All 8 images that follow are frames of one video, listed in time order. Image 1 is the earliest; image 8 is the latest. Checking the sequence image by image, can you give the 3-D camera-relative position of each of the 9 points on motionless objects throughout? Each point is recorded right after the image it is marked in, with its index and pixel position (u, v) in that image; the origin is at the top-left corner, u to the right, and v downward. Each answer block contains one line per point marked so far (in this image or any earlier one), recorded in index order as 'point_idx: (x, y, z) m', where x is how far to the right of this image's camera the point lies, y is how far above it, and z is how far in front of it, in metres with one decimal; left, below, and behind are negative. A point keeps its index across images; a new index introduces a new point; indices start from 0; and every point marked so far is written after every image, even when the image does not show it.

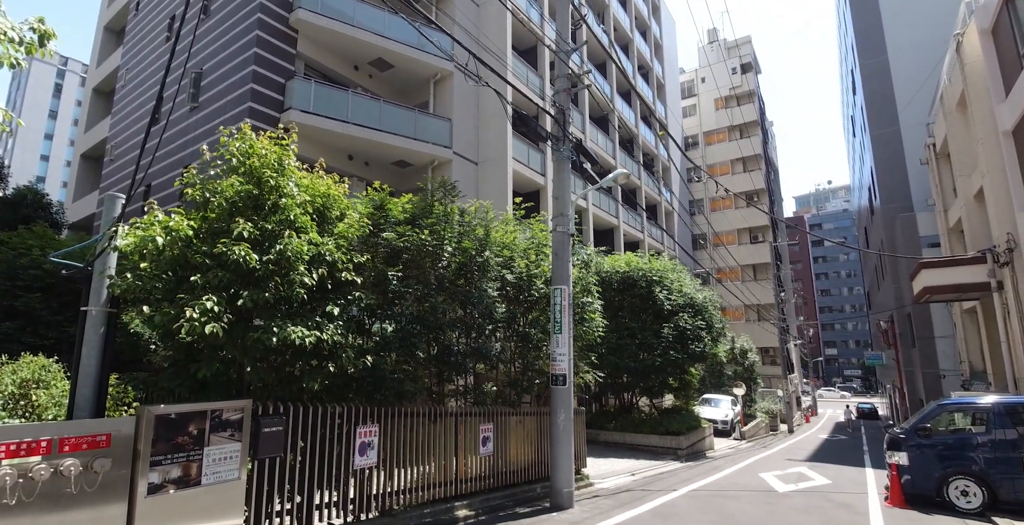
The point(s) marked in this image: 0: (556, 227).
0: (+0.7, +0.5, +8.2) m
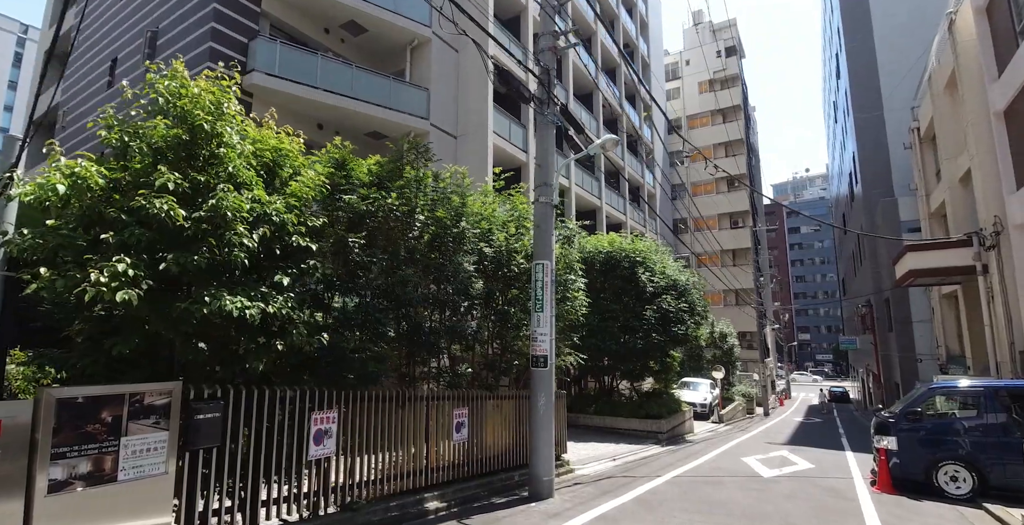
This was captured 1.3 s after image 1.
0: (+0.4, +0.9, +7.6) m
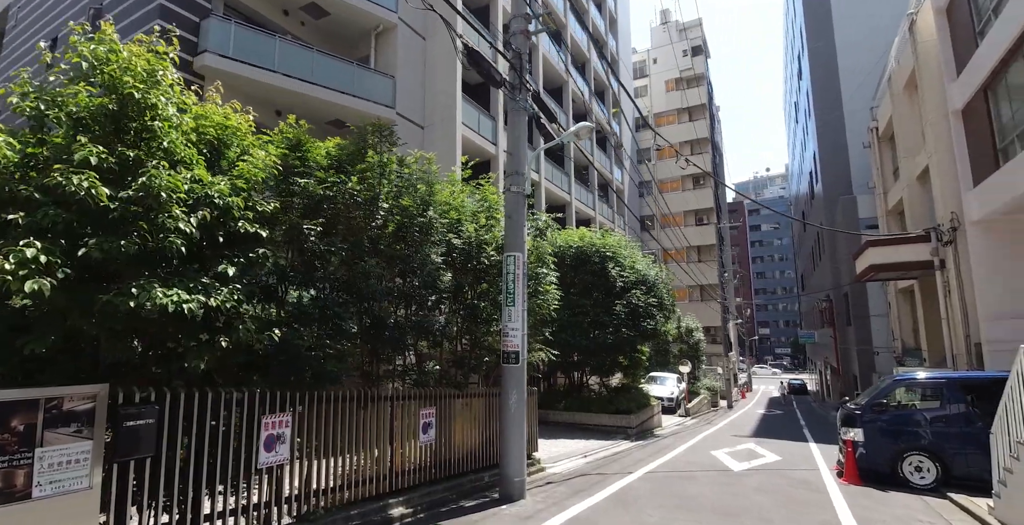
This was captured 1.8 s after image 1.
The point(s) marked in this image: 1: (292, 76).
0: (0.0, +1.0, +7.3) m
1: (-4.8, +4.1, +11.9) m
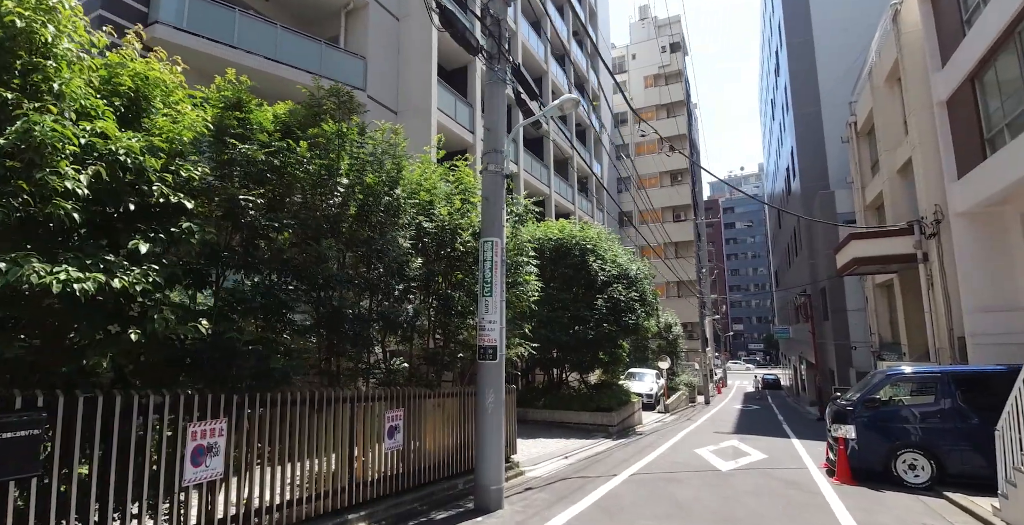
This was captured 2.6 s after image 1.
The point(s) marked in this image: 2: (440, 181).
0: (-0.3, +1.2, +6.6) m
1: (-5.3, +4.3, +11.1) m
2: (-0.9, +1.1, +6.9) m
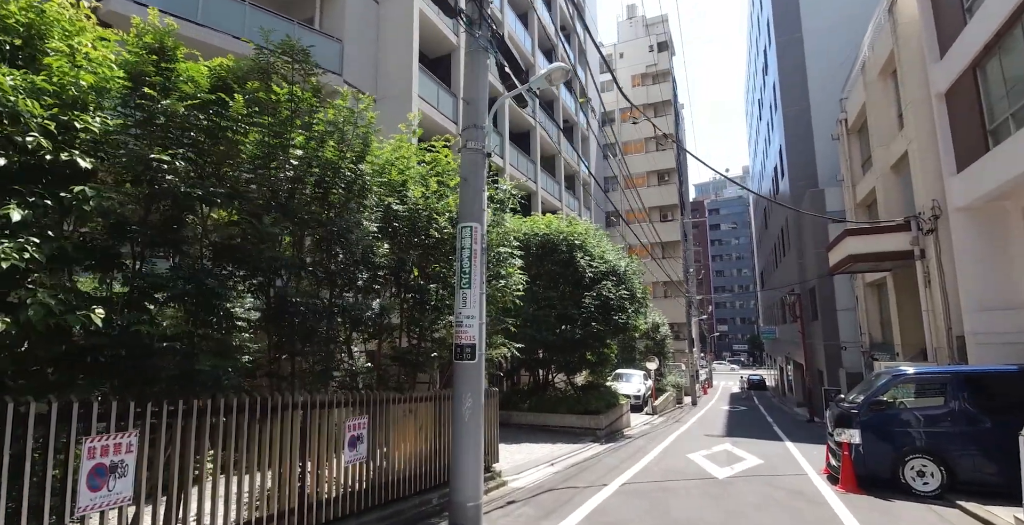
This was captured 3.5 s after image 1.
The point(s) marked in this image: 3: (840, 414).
0: (-0.5, +1.3, +5.9) m
1: (-5.6, +4.4, +10.3) m
2: (-1.1, +1.2, +6.2) m
3: (+5.3, -2.5, +8.8) m
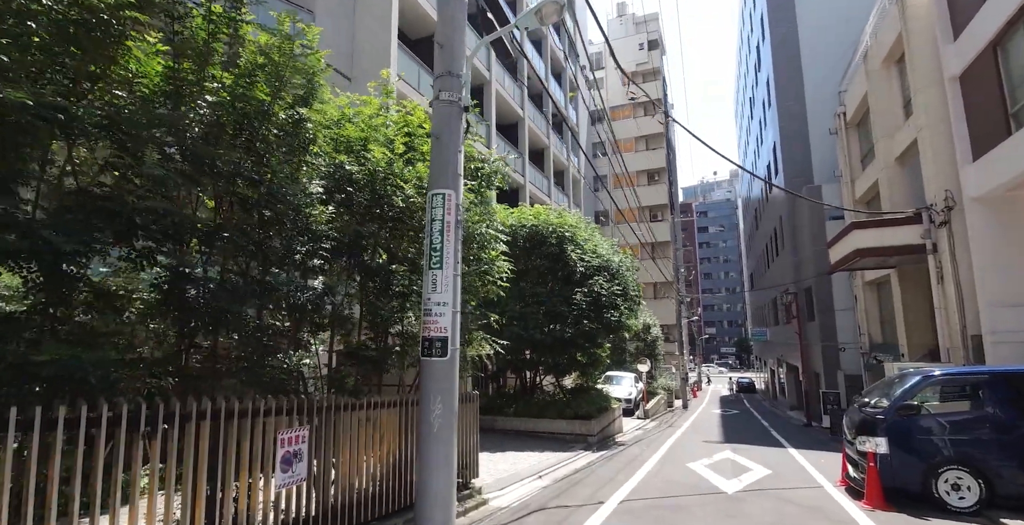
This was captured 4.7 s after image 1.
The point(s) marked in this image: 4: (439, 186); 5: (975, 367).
0: (-0.7, +1.5, +4.9) m
1: (-5.8, +4.6, +9.1) m
2: (-1.3, +1.4, +5.2) m
3: (+5.1, -2.3, +7.9) m
4: (-0.6, +0.7, +4.7) m
5: (+6.5, -1.5, +7.6) m
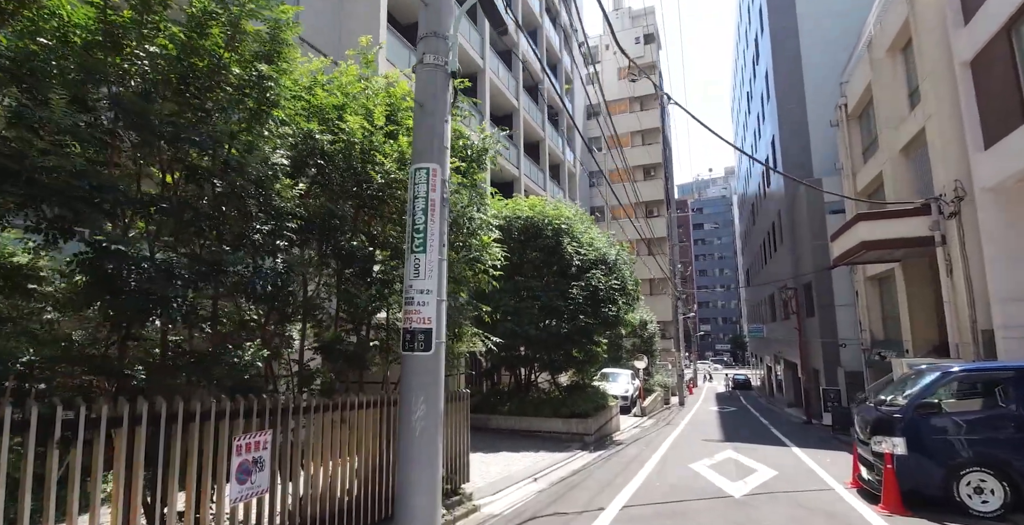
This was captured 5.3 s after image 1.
0: (-0.7, +1.7, +4.4) m
1: (-5.9, +4.8, +8.6) m
2: (-1.4, +1.5, +4.7) m
3: (+5.0, -2.1, +7.4) m
4: (-0.7, +0.8, +4.1) m
5: (+6.4, -1.3, +7.1) m
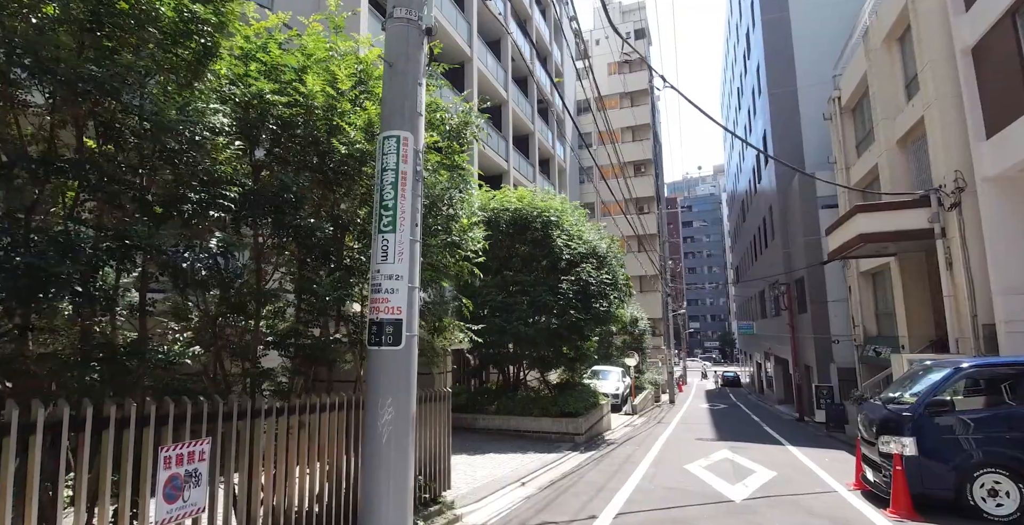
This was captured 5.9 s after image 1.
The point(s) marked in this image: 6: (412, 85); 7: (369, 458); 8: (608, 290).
0: (-0.9, +1.8, +3.9) m
1: (-6.1, +4.9, +7.9) m
2: (-1.5, +1.7, +4.1) m
3: (+4.8, -2.0, +7.0) m
4: (-0.8, +0.9, +3.6) m
5: (+6.2, -1.2, +6.8) m
6: (-0.7, +1.3, +3.8) m
7: (-0.9, -1.2, +3.5) m
8: (+2.4, -0.7, +13.3) m
